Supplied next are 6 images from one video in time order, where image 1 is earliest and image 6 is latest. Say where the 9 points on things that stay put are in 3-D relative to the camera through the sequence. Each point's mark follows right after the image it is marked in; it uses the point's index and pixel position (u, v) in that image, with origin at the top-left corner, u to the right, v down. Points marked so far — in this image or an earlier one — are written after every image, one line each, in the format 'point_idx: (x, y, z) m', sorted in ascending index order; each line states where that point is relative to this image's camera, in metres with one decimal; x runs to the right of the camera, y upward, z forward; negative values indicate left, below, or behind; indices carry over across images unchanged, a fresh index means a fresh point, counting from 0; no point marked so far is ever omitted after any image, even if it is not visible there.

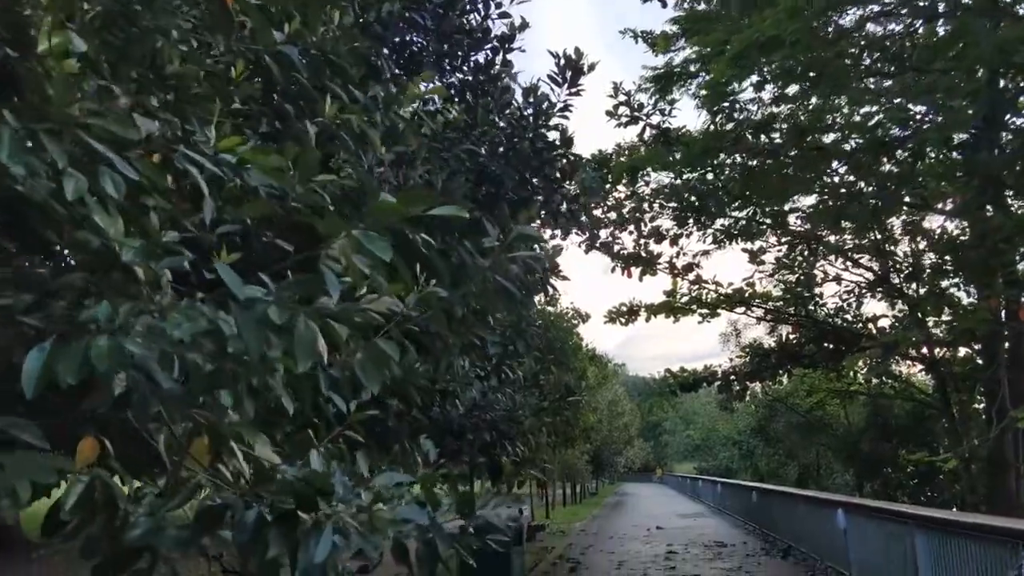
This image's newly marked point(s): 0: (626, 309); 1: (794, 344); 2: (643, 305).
0: (+2.3, -0.4, +18.4) m
1: (+5.4, -1.1, +17.6) m
2: (+2.5, -0.3, +17.4) m
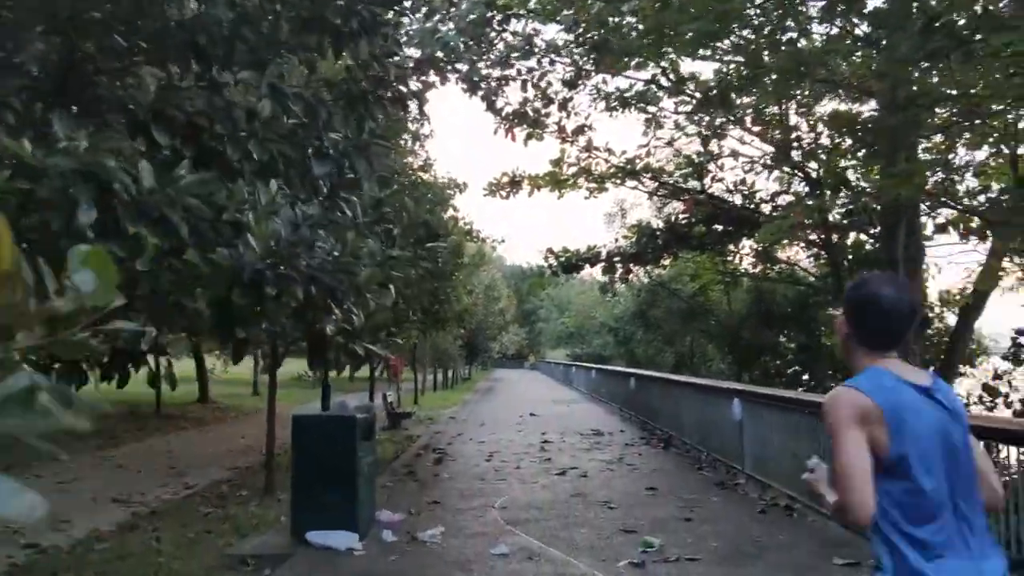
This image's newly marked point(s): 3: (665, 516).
0: (-0.1, +2.0, +16.7) m
1: (+3.1, +1.1, +16.4) m
2: (+0.2, +1.9, +15.8) m
3: (+1.2, -1.9, +7.5) m
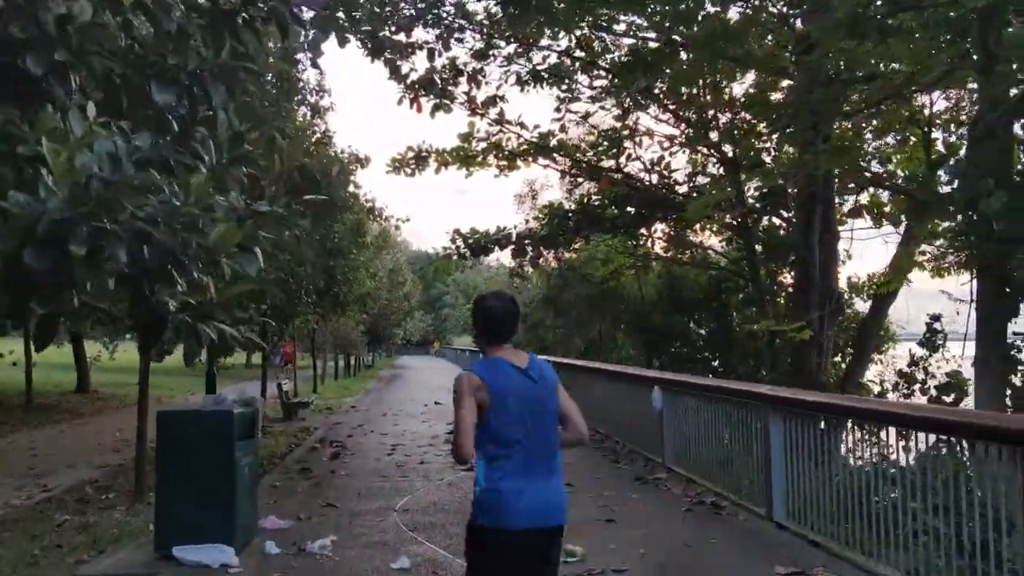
0: (-1.7, +2.3, +15.8) m
1: (+1.4, +1.4, +15.8) m
2: (-1.3, +2.2, +14.9) m
3: (+0.5, -1.7, +6.8) m
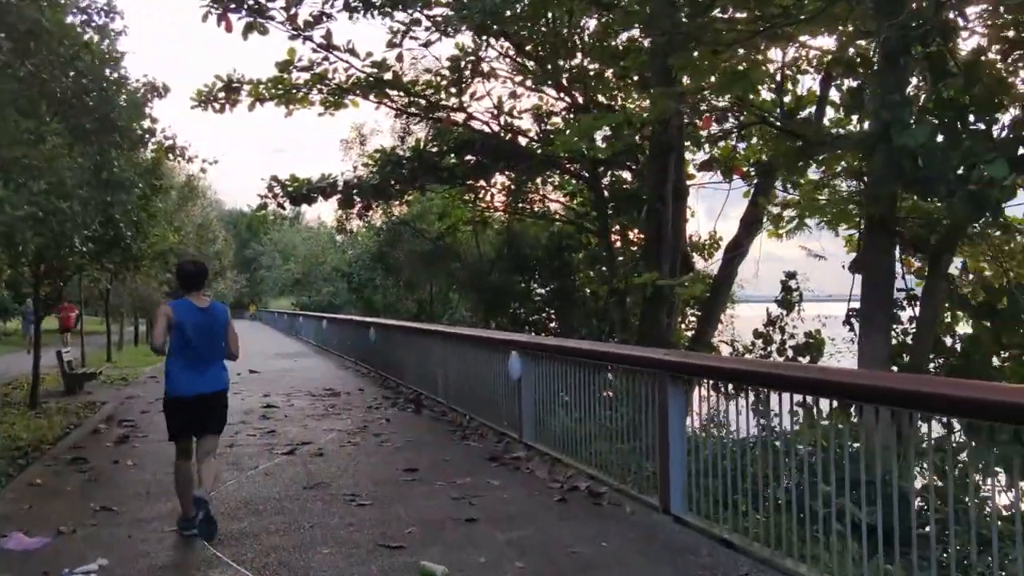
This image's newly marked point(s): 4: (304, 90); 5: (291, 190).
0: (-4.4, +3.0, +13.7) m
1: (-1.3, +2.1, +14.4) m
2: (-3.8, +2.9, +12.9) m
3: (-0.4, -1.4, +5.5) m
4: (-3.0, +2.9, +13.3) m
5: (-3.7, +1.6, +15.2) m
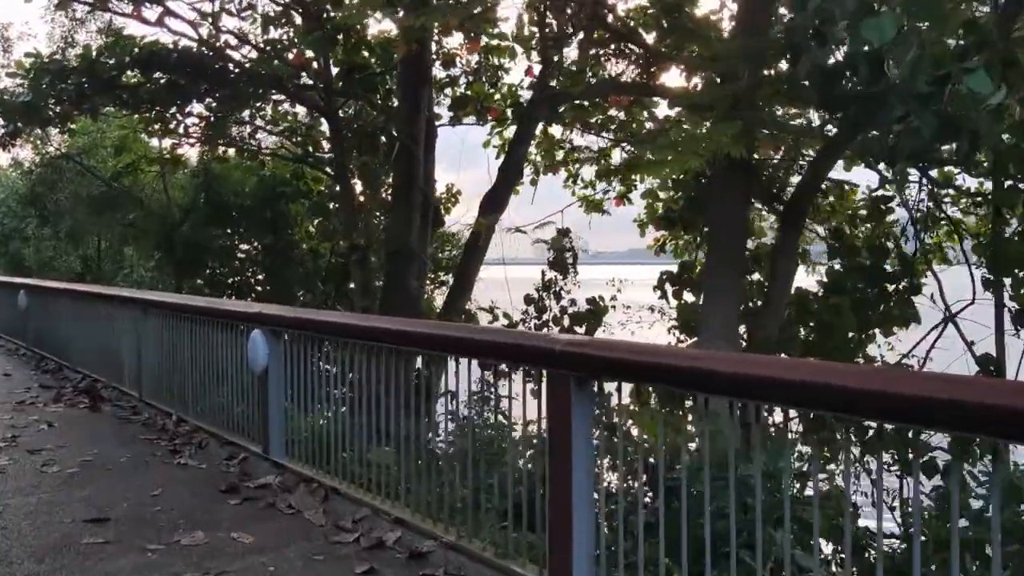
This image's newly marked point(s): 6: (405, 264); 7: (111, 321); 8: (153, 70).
0: (-7.6, +3.5, +9.4) m
1: (-4.9, +2.7, +11.1) m
2: (-6.8, +3.4, +8.8) m
3: (-1.2, -1.2, +3.1) m
4: (-6.2, +3.4, +9.5) m
5: (-7.5, +2.3, +11.1) m
6: (-1.2, +0.2, +10.2) m
7: (-3.7, -0.3, +8.4) m
8: (-4.3, +2.6, +11.0) m
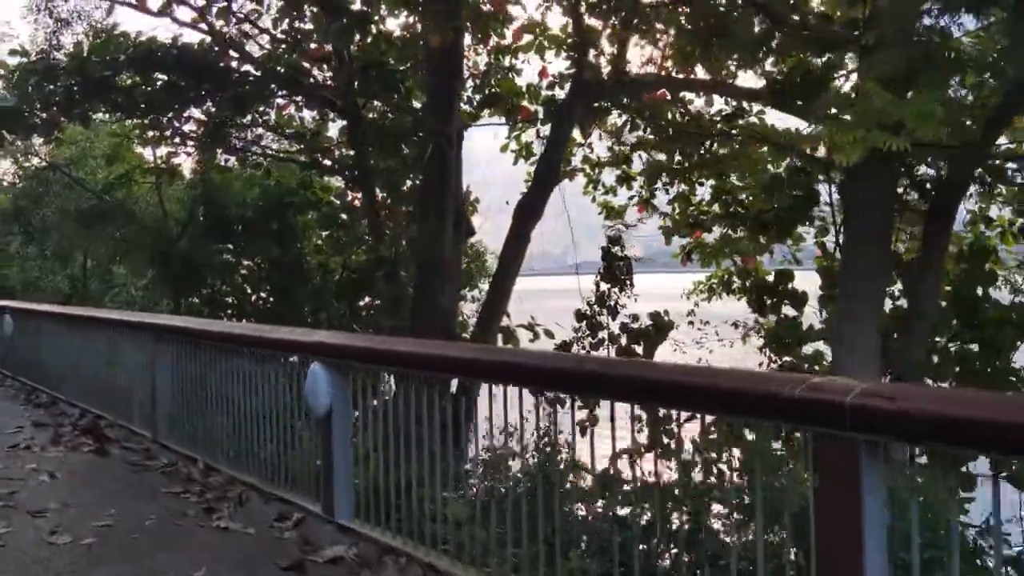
0: (-7.2, +3.3, +8.3) m
1: (-4.5, +2.5, +10.1) m
2: (-6.4, +3.2, +7.8) m
3: (-0.6, -1.2, +2.1) m
4: (-5.8, +3.2, +8.4) m
5: (-7.1, +2.0, +10.0) m
6: (-0.8, +0.1, +9.3) m
7: (-3.2, -0.5, +7.4) m
8: (-4.0, +2.4, +10.0) m
